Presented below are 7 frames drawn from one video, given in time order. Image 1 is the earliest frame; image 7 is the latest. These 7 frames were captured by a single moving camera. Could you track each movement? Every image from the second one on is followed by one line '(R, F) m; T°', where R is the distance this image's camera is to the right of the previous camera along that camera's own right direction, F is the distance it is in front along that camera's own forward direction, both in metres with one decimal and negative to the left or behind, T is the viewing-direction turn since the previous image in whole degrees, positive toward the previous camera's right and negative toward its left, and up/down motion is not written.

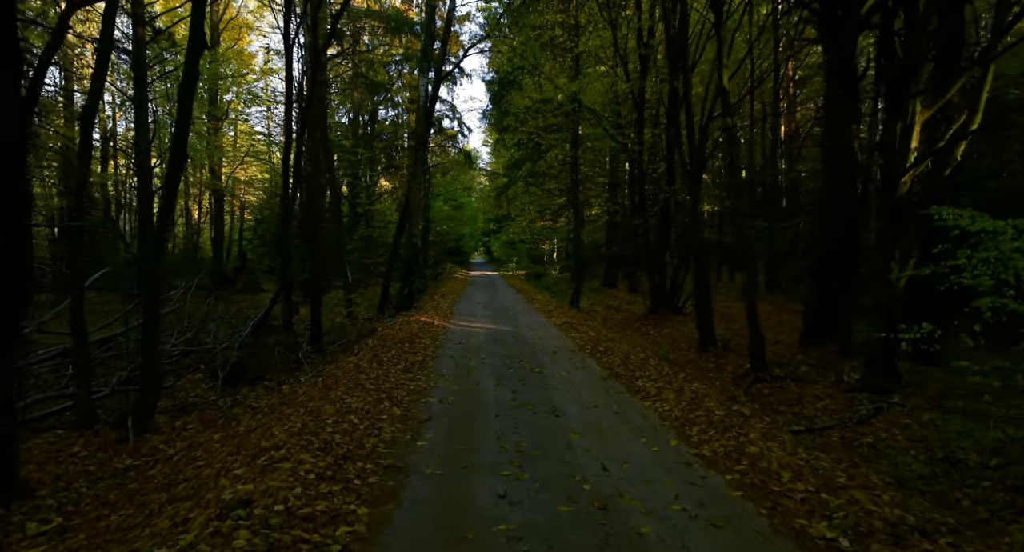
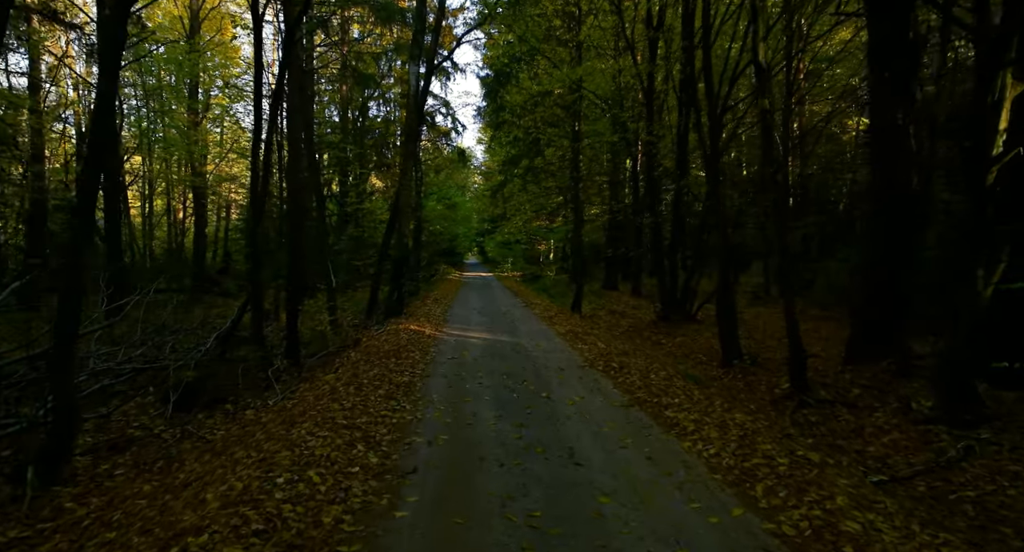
(-0.1, +1.3) m; +1°
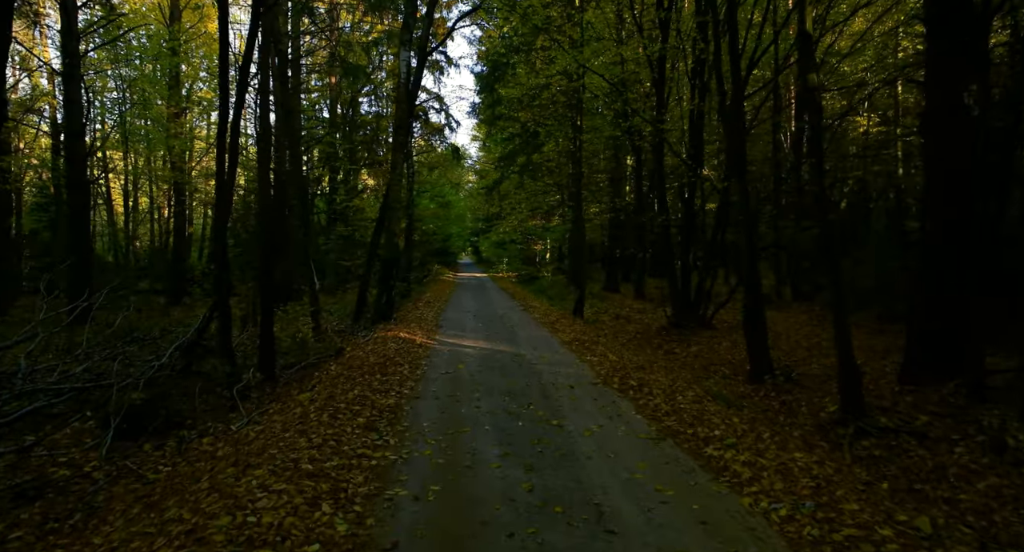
(-0.1, +1.2) m; +1°
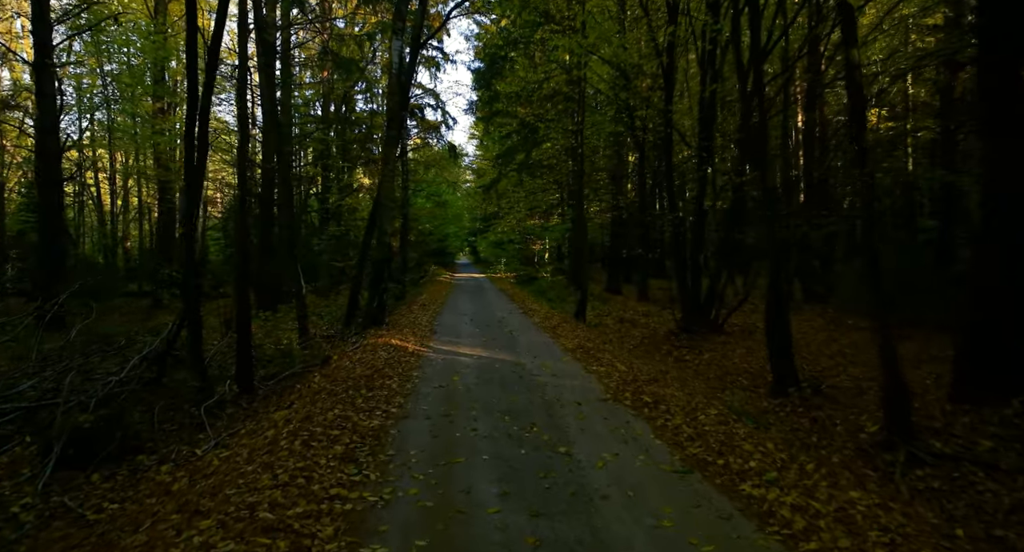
(0.0, +0.8) m; 0°
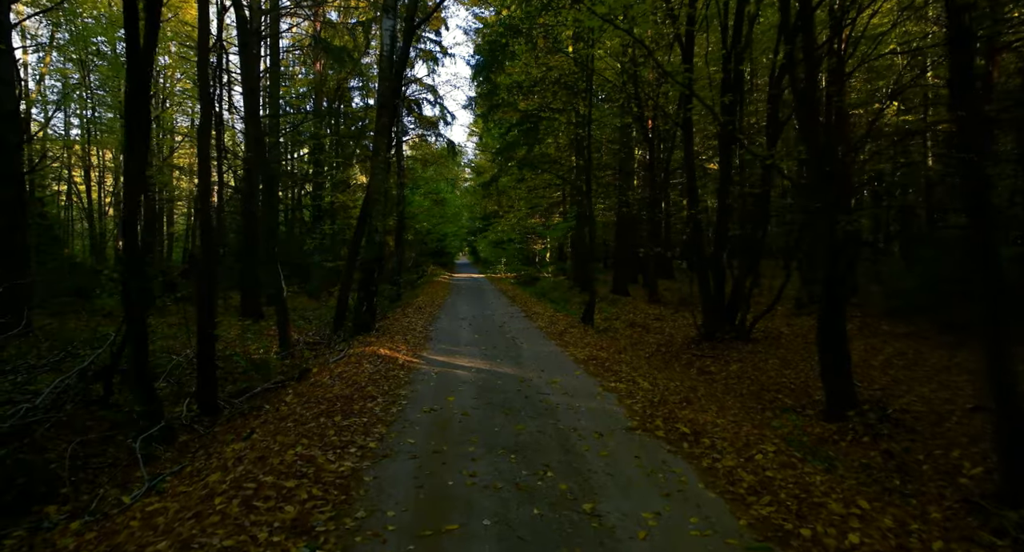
(-0.1, +1.3) m; 0°
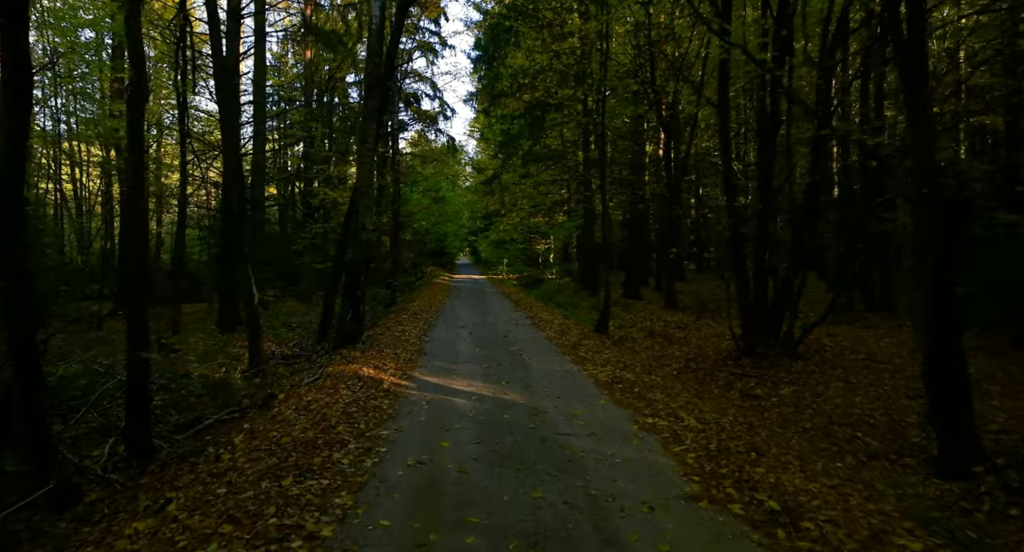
(-0.1, +1.7) m; 0°
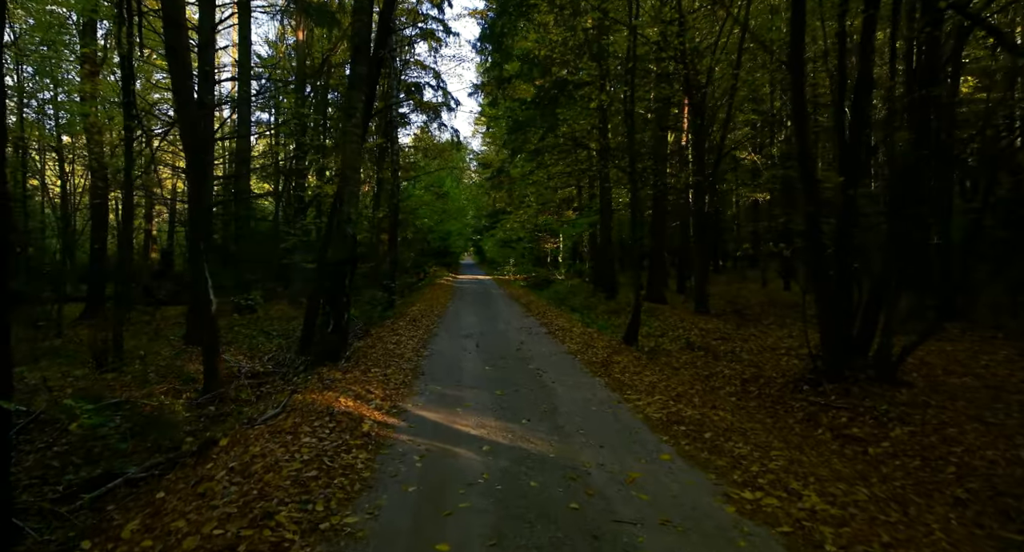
(-0.2, +2.2) m; 0°
